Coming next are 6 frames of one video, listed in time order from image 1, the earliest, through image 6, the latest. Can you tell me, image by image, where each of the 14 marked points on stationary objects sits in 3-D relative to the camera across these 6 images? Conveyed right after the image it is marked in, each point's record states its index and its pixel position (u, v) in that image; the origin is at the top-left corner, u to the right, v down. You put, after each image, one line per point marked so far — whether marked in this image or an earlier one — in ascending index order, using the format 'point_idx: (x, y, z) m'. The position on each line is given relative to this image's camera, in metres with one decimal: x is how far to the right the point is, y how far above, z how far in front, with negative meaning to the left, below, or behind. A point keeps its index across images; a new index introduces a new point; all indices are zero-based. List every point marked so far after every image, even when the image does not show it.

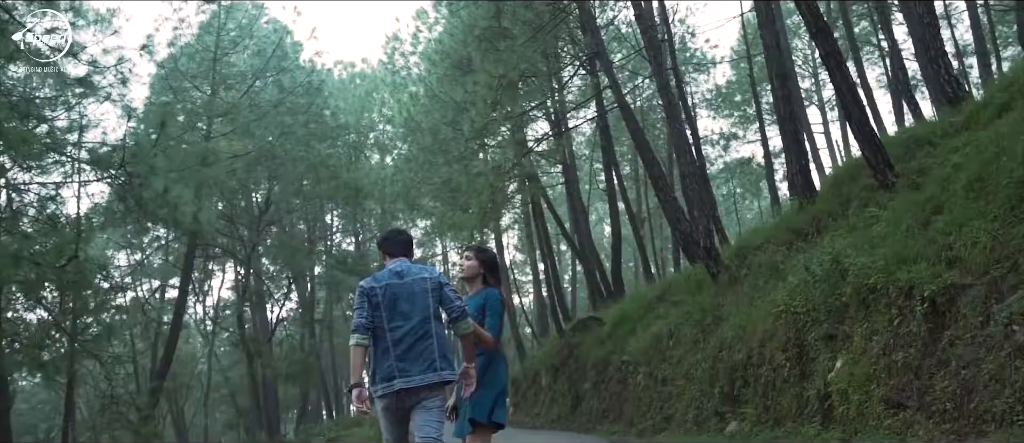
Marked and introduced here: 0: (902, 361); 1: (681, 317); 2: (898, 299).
0: (+3.5, -1.2, +8.6) m
1: (+2.9, -1.6, +16.2) m
2: (+3.7, -0.7, +9.1) m
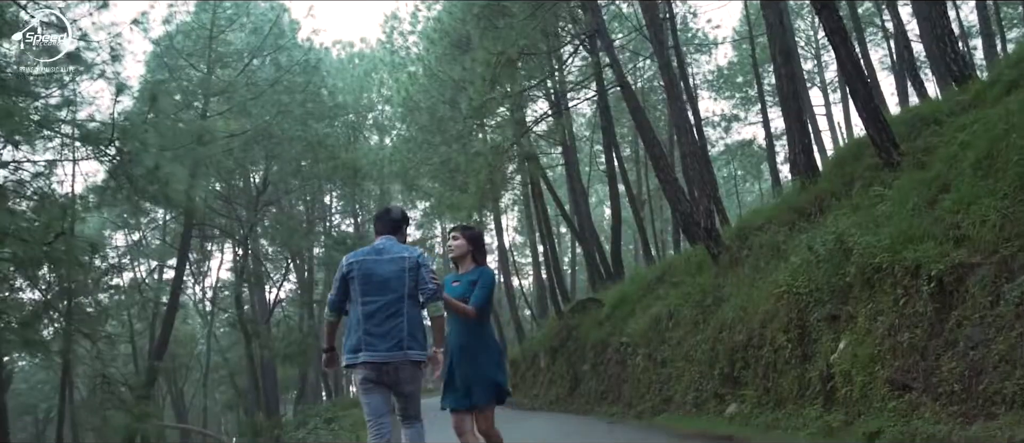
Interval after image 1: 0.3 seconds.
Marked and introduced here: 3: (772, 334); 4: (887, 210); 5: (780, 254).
0: (+3.5, -1.0, +8.4) m
1: (+2.8, -1.3, +16.0) m
2: (+3.7, -0.5, +8.9) m
3: (+3.0, -1.3, +11.2) m
4: (+4.2, +0.1, +10.6) m
5: (+3.7, -0.4, +13.3) m
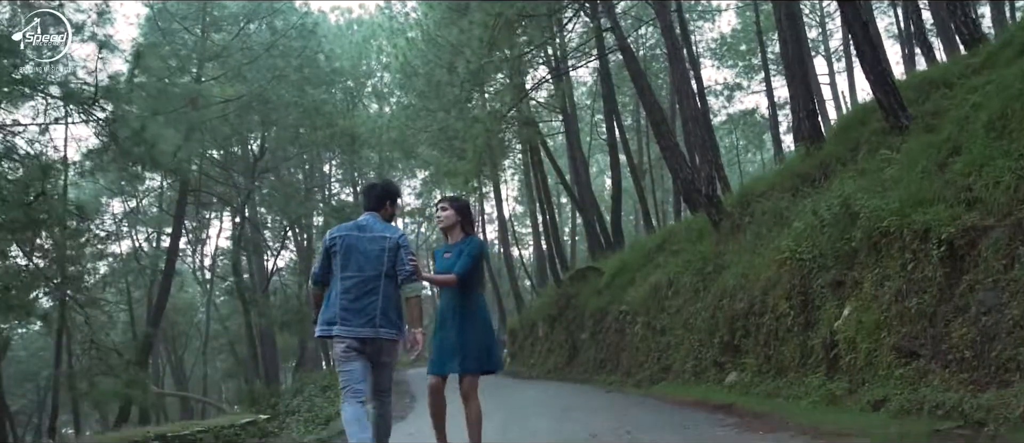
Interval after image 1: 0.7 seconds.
0: (+3.4, -0.7, +8.1) m
1: (+2.8, -0.7, +15.7) m
2: (+3.6, -0.2, +8.6) m
3: (+3.0, -0.9, +10.9) m
4: (+4.1, +0.5, +10.3) m
5: (+3.7, 0.0, +13.0) m
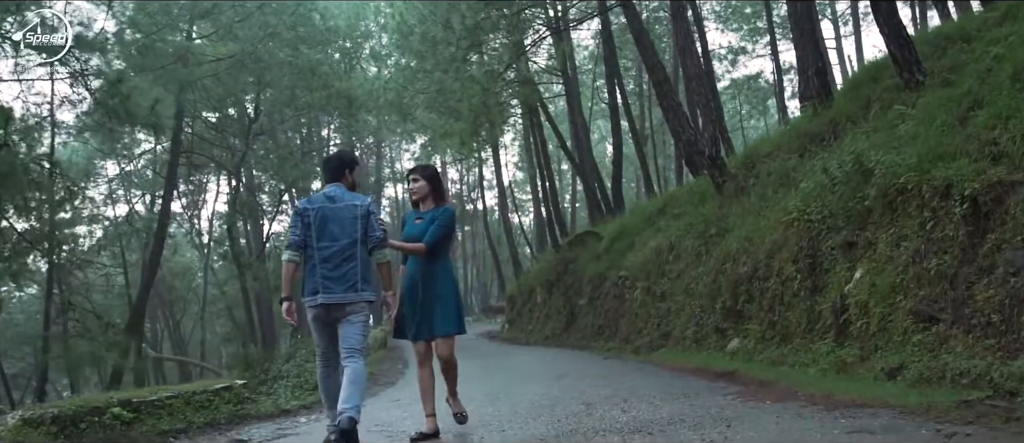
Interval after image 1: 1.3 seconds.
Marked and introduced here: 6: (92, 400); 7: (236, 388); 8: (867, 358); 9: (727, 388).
0: (+3.3, -0.4, +7.6) m
1: (+2.7, -0.1, +15.2) m
2: (+3.5, +0.2, +8.0) m
3: (+2.9, -0.5, +10.4) m
4: (+4.0, +0.9, +9.7) m
5: (+3.6, +0.5, +12.5) m
6: (-3.1, -1.3, +7.0) m
7: (-2.4, -1.5, +8.4) m
8: (+2.9, -1.1, +7.9) m
9: (+1.7, -1.4, +7.7) m
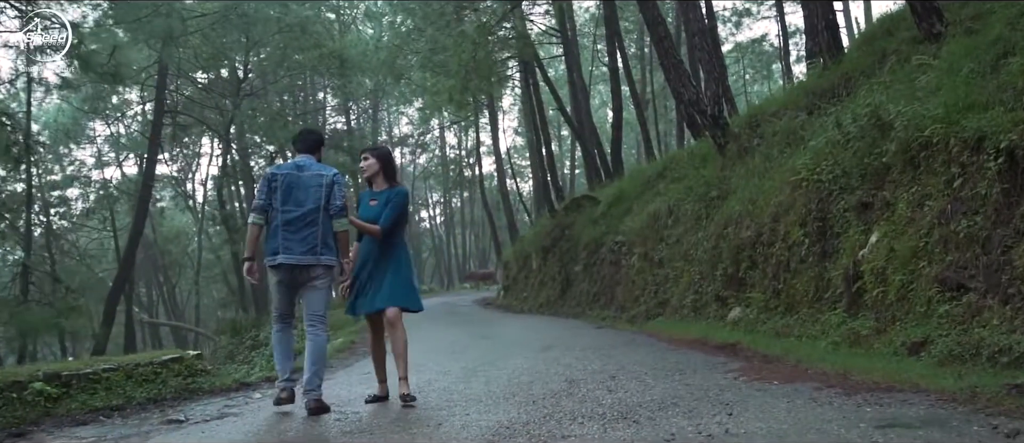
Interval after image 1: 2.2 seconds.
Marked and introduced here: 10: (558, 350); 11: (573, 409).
0: (+3.2, -0.1, +6.8) m
1: (+2.6, +0.4, +14.4) m
2: (+3.4, +0.5, +7.2) m
3: (+2.8, -0.1, +9.6) m
4: (+3.9, +1.3, +8.9) m
5: (+3.5, +1.0, +11.7) m
6: (-3.3, -1.0, +6.3) m
7: (-2.6, -1.1, +7.6) m
8: (+2.8, -0.8, +7.1) m
9: (+1.6, -1.0, +7.0) m
10: (+0.4, -1.2, +8.9) m
11: (+0.3, -0.9, +4.7) m
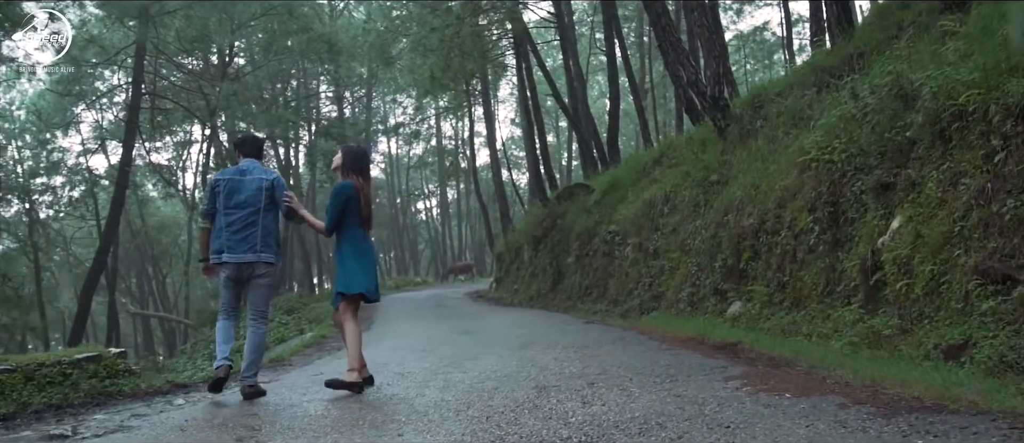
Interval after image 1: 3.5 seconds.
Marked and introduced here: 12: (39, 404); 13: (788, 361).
0: (+3.0, 0.0, +5.8) m
1: (+2.4, +0.6, +13.5) m
2: (+3.2, +0.6, +6.3) m
3: (+2.5, +0.1, +8.6) m
4: (+3.7, +1.4, +7.9) m
5: (+3.3, +1.1, +10.7) m
6: (-3.5, -0.9, +5.3) m
7: (-2.8, -0.9, +6.7) m
8: (+2.5, -0.7, +6.2) m
9: (+1.4, -0.9, +6.0) m
10: (+0.2, -1.1, +7.9) m
11: (+0.1, -0.8, +3.7) m
12: (-2.7, -1.1, +5.5) m
13: (+1.8, -0.9, +6.2) m
